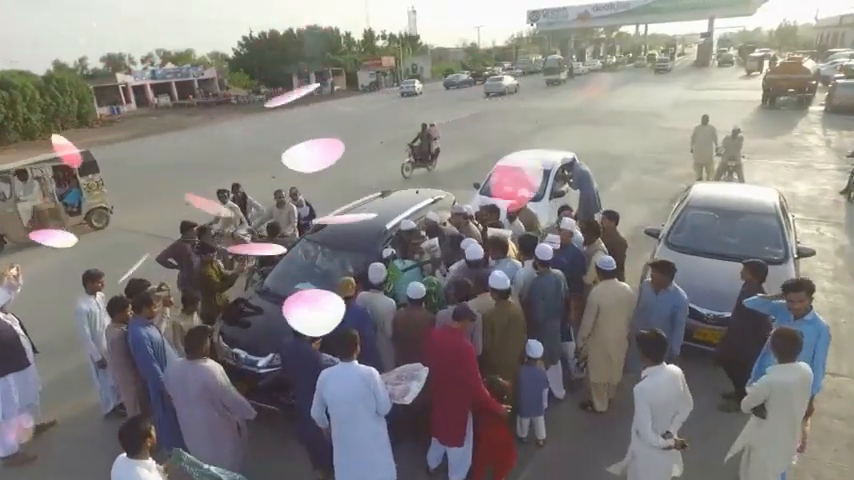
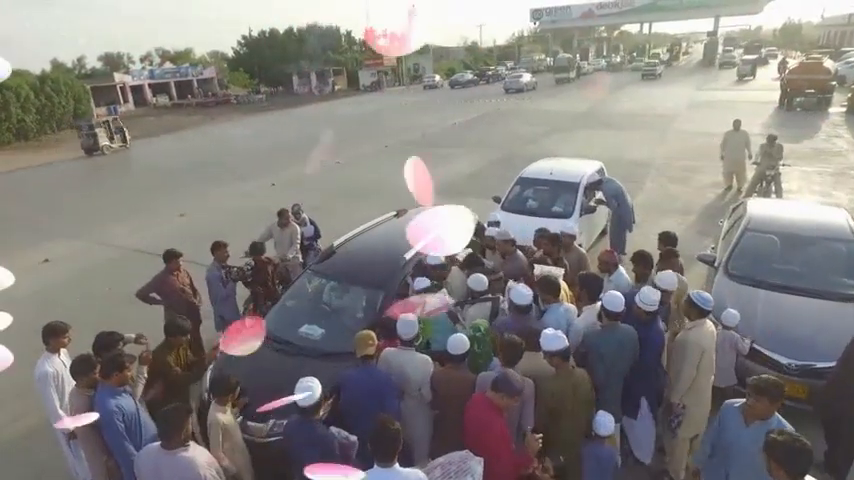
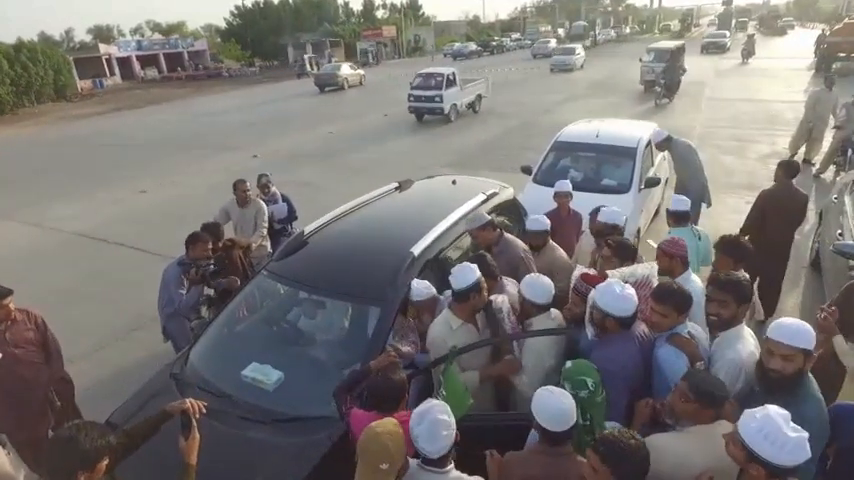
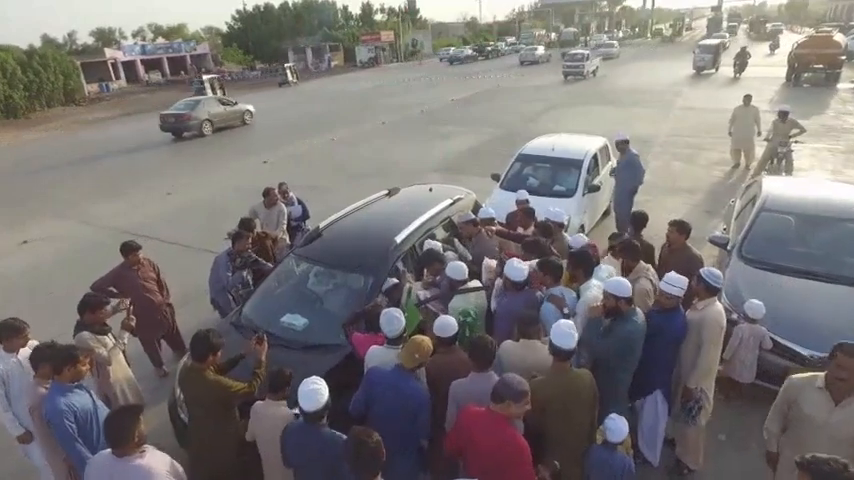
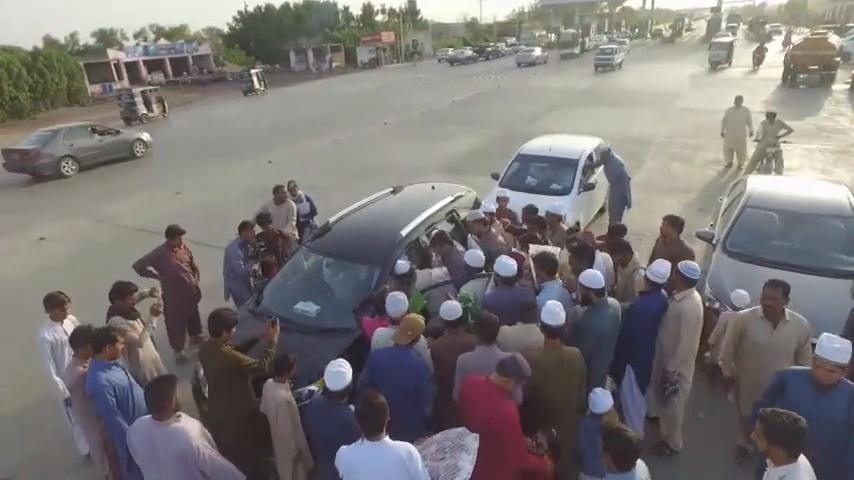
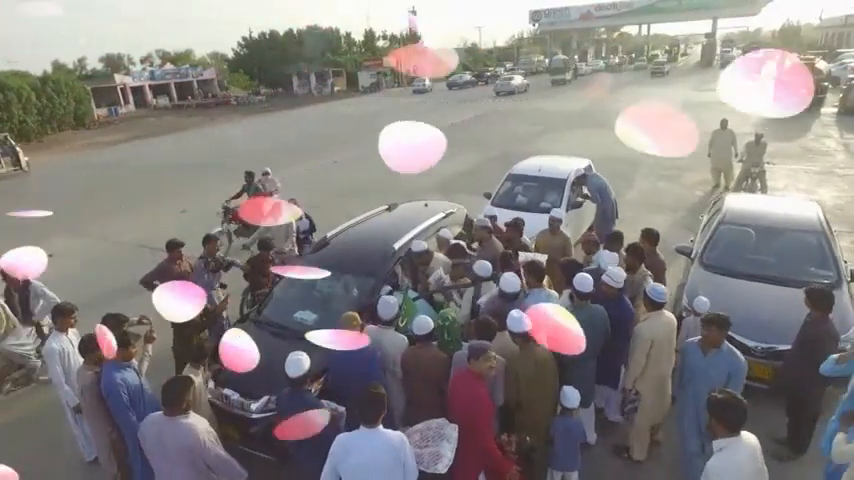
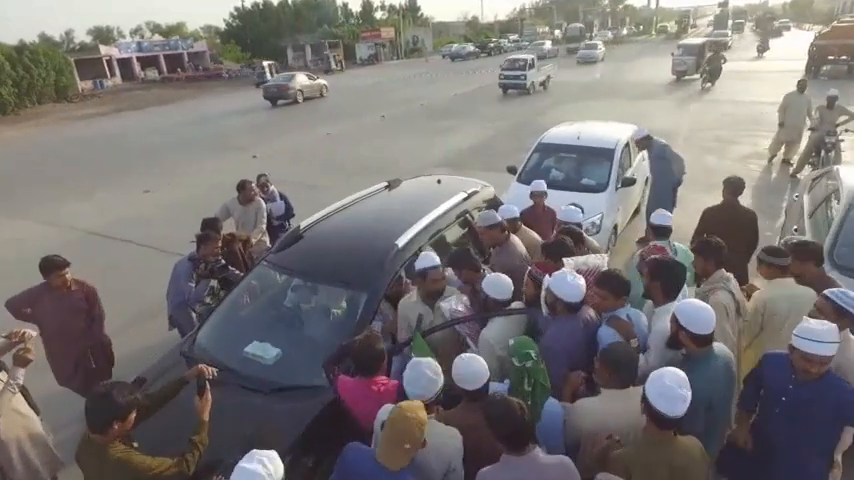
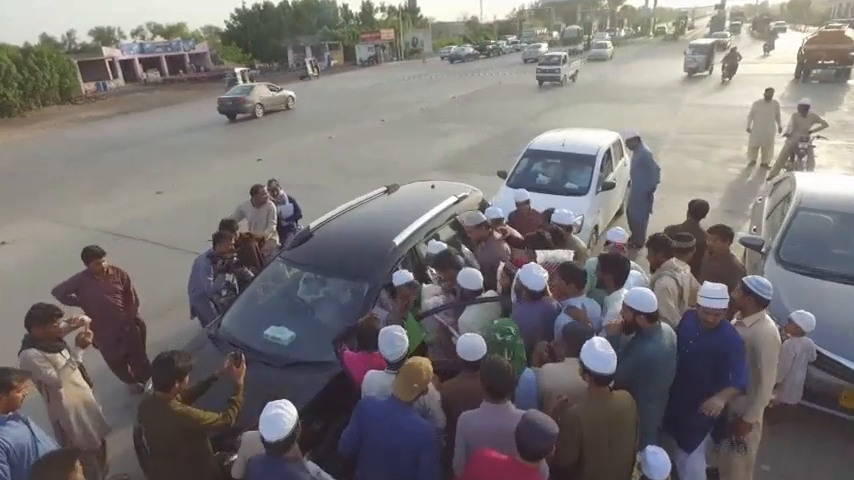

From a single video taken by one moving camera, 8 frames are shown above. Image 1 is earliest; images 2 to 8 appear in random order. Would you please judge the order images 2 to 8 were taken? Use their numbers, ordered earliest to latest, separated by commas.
6, 2, 5, 4, 8, 7, 3
